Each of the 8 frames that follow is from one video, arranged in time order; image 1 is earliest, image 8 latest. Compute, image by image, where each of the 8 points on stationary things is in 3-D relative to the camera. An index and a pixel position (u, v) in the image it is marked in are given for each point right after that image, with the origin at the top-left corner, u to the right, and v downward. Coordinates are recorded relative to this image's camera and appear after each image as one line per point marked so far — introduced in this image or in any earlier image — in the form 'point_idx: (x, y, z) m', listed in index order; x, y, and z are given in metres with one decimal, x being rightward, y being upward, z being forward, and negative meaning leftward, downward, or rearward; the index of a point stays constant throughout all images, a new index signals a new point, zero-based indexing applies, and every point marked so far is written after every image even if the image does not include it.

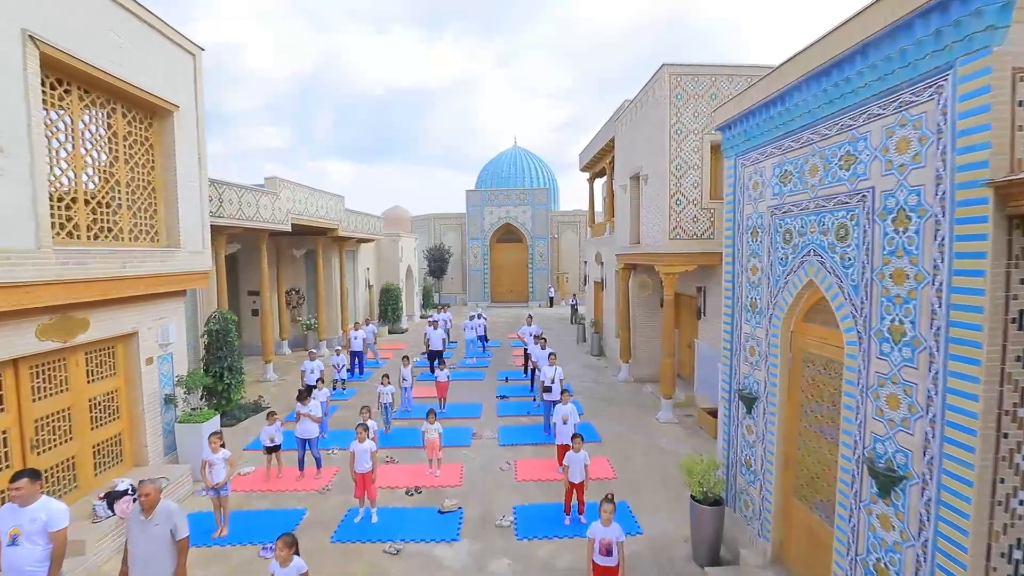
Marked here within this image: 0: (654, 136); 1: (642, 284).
0: (+3.3, +3.6, +10.4) m
1: (+4.0, +0.1, +13.3) m
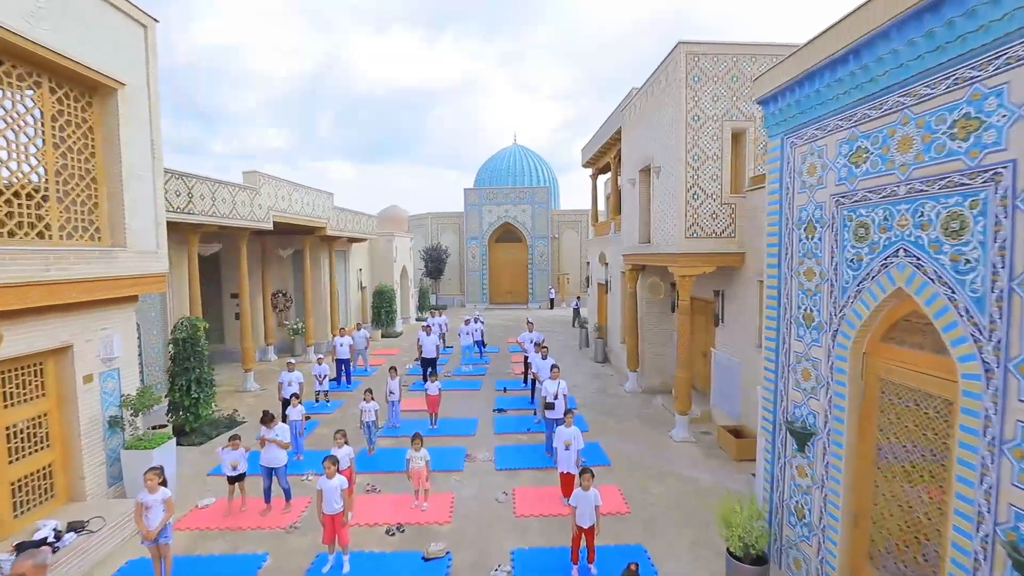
0: (+3.3, +3.5, +9.4) m
1: (+3.9, 0.0, +12.3) m
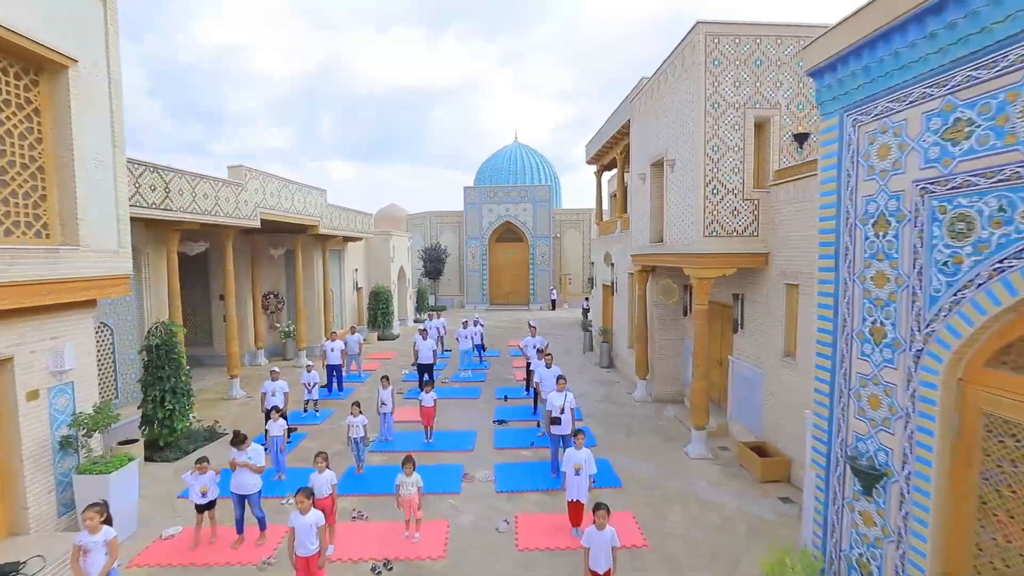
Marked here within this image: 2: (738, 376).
0: (+3.3, +3.4, +8.6) m
1: (+4.0, 0.0, +11.5) m
2: (+4.7, -1.8, +9.2) m
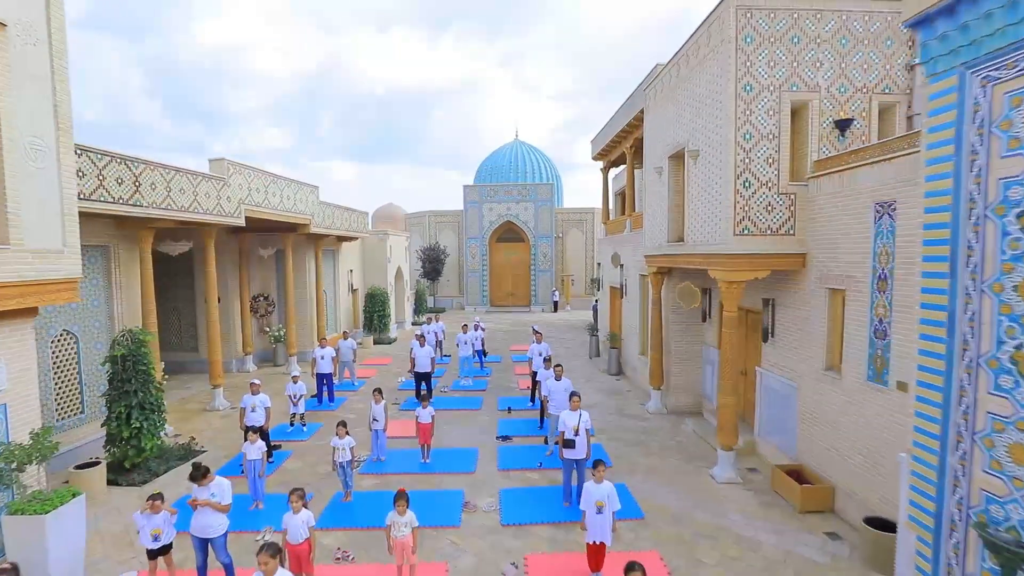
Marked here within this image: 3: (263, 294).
0: (+3.5, +3.3, +7.7) m
1: (+4.1, -0.1, +10.6) m
2: (+4.8, -1.9, +8.3) m
3: (-9.4, -0.2, +16.7) m
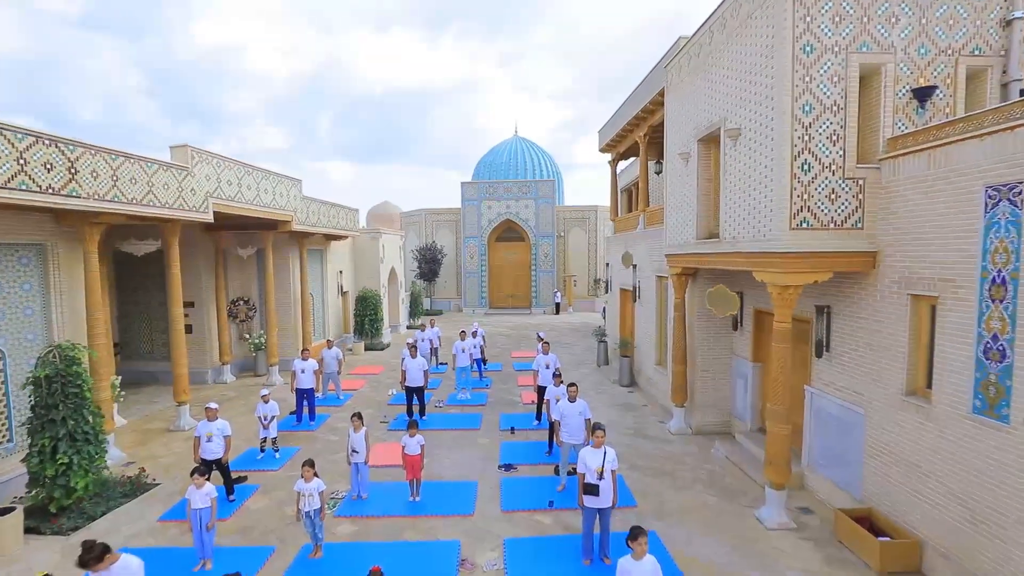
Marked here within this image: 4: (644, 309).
0: (+3.5, +3.3, +6.4) m
1: (+4.1, -0.2, +9.3) m
2: (+4.9, -2.0, +7.0) m
3: (-9.3, -0.3, +15.4) m
4: (+3.8, -0.6, +12.8) m
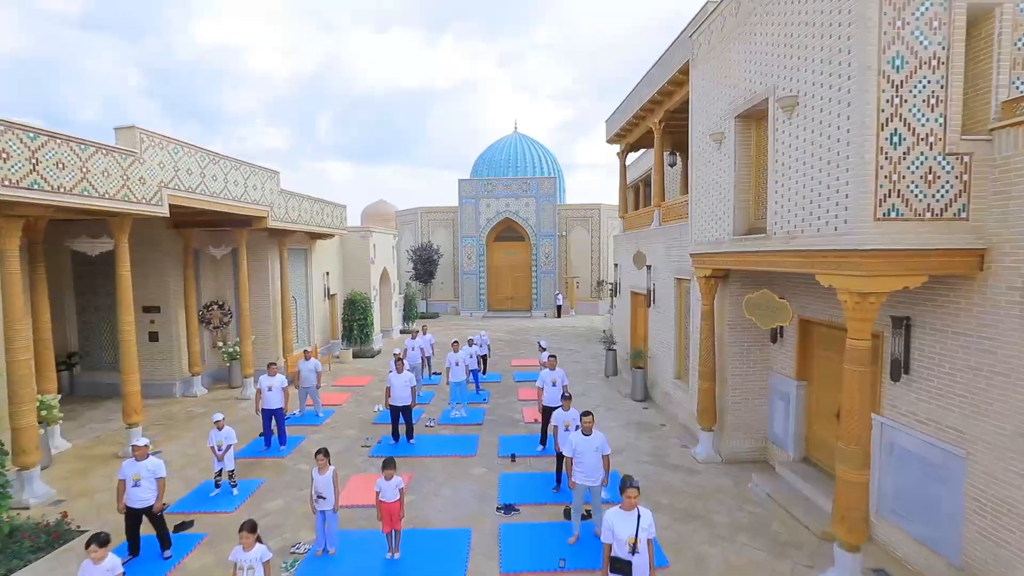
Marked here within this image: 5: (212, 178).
0: (+3.6, +3.2, +5.0) m
1: (+4.2, -0.3, +8.0) m
2: (+4.9, -2.1, +5.7) m
3: (-9.3, -0.4, +14.0) m
4: (+3.8, -0.7, +11.4) m
5: (-7.1, +2.6, +10.4) m
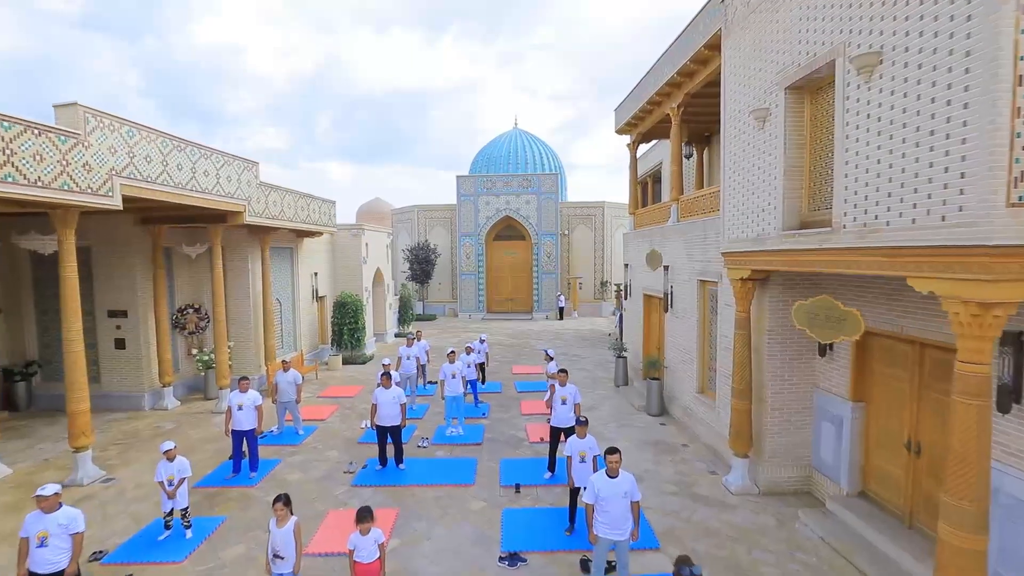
0: (+3.6, +3.1, +3.9) m
1: (+4.2, -0.3, +6.8) m
2: (+5.0, -2.1, +4.5) m
3: (-9.3, -0.5, +12.8) m
4: (+3.9, -0.8, +10.2) m
5: (-7.0, +2.5, +9.2) m
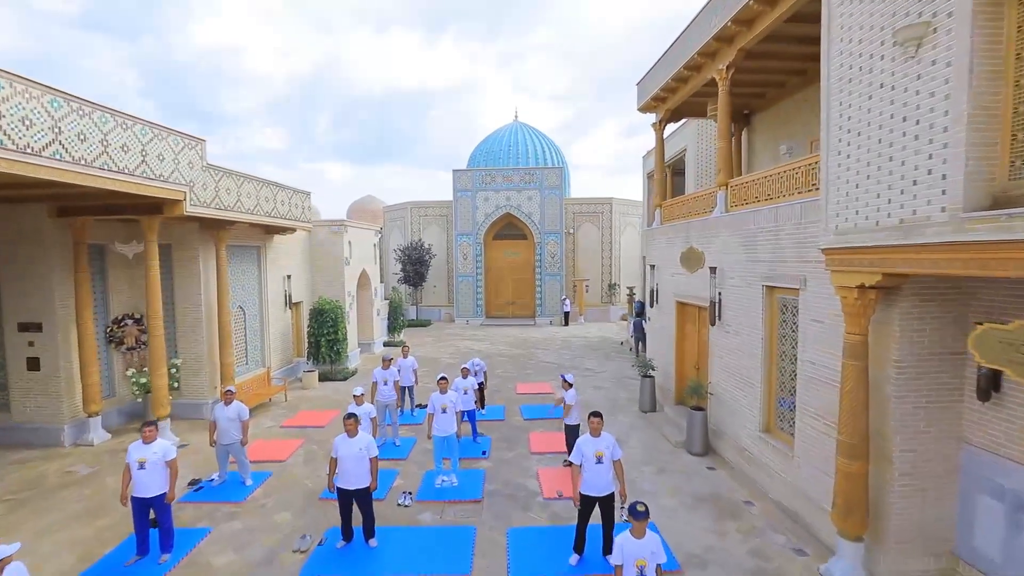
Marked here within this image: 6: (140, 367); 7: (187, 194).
0: (+3.8, +3.0, +1.7) m
1: (+4.4, -0.5, +4.6) m
2: (+5.2, -2.3, +2.3) m
3: (-9.1, -0.6, +10.5) m
4: (+4.0, -0.9, +8.0) m
5: (-6.8, +2.4, +6.9) m
6: (-9.0, -1.9, +10.8) m
7: (-6.7, +1.9, +9.1) m
